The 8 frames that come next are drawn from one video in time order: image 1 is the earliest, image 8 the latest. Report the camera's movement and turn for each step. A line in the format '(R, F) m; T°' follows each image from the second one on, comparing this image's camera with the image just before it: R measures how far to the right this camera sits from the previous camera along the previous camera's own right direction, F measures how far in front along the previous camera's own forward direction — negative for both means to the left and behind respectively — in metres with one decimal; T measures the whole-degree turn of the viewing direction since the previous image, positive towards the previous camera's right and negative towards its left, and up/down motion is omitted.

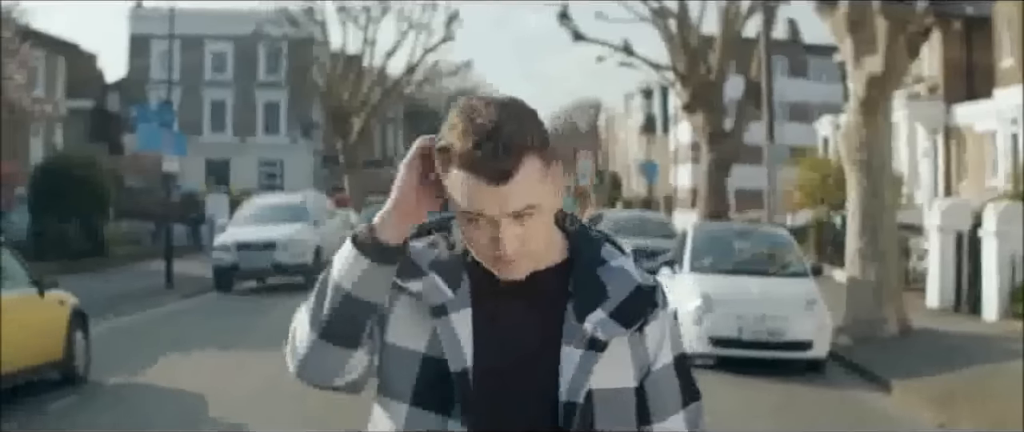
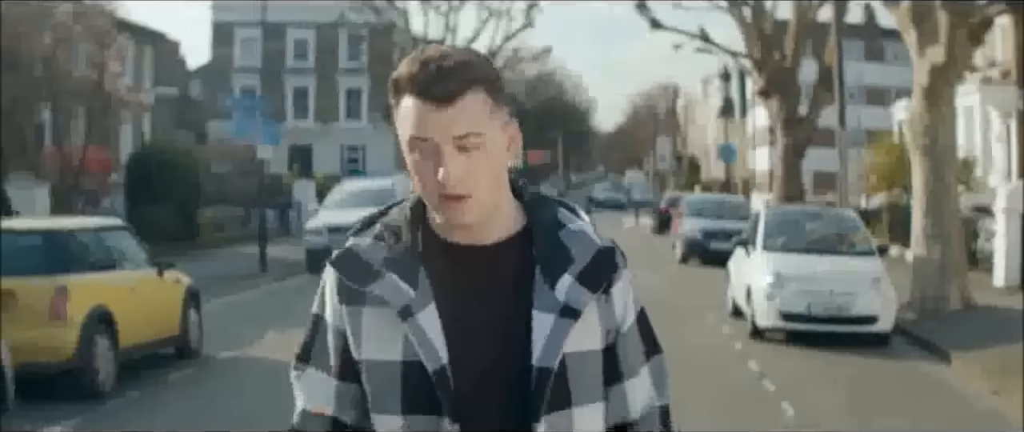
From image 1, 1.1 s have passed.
(0.0, -0.6) m; -3°
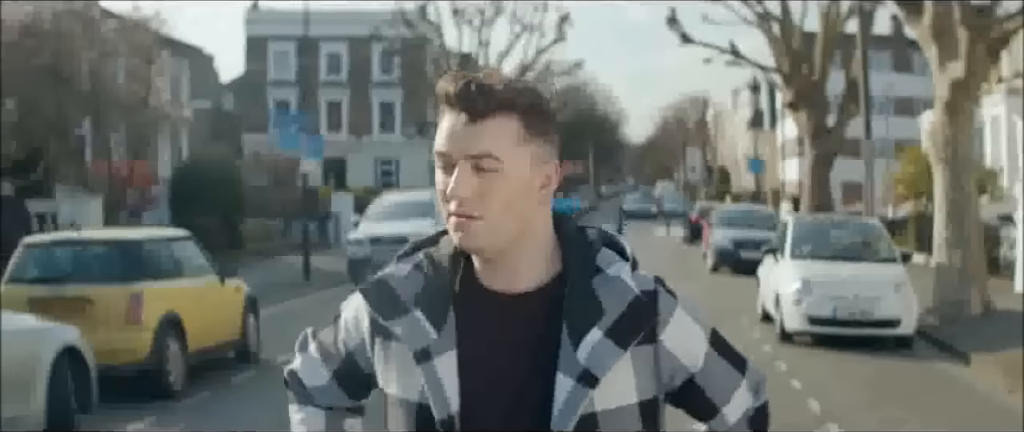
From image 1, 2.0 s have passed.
(-0.1, -0.5) m; -1°
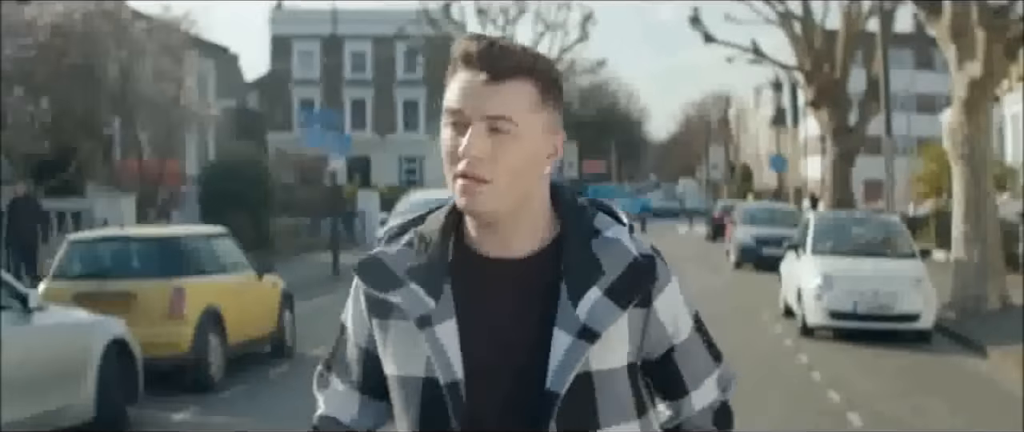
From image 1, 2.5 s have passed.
(0.0, -0.3) m; -1°
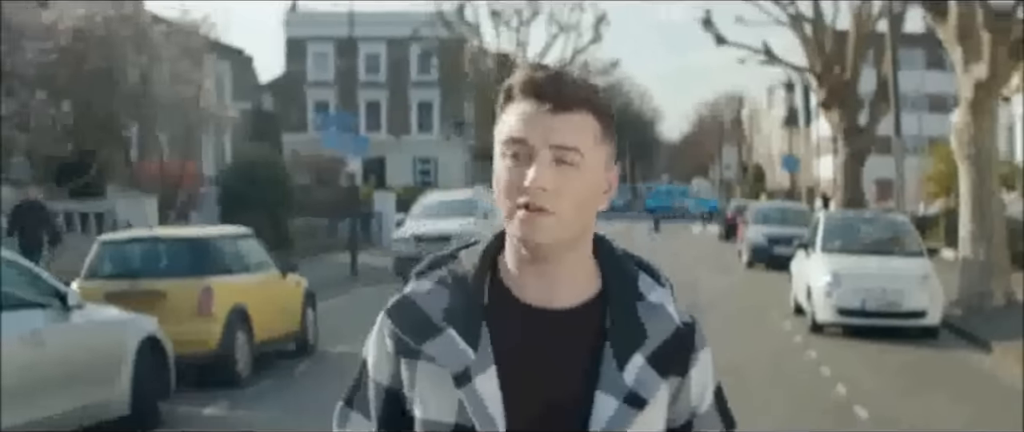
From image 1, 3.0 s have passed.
(0.0, -0.3) m; -1°
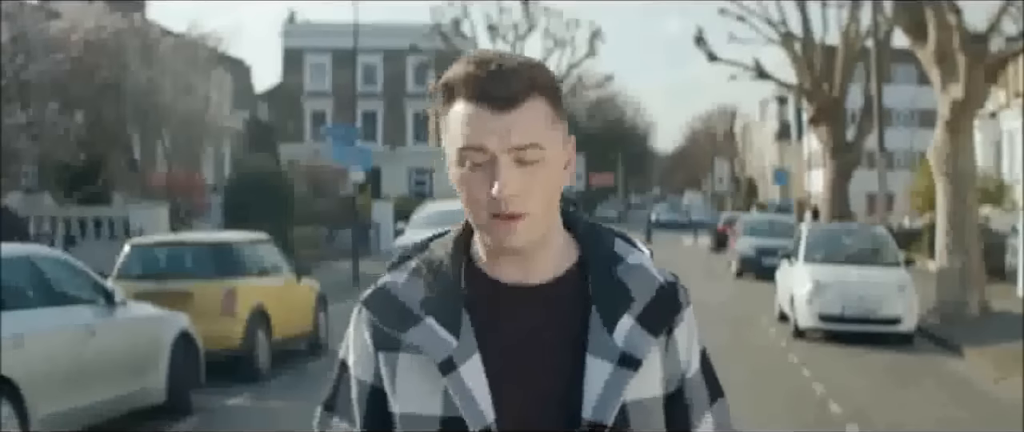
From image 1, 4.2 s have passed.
(-0.1, -0.6) m; 0°
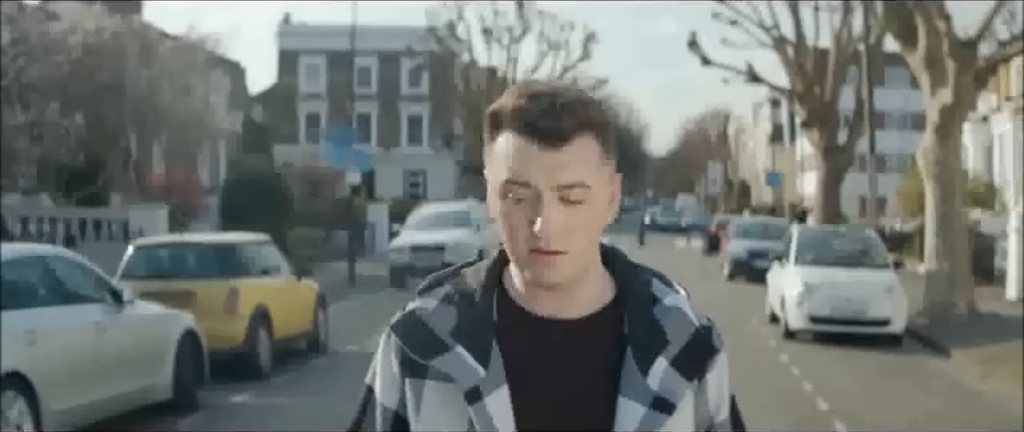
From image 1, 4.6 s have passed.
(0.0, -0.2) m; 0°
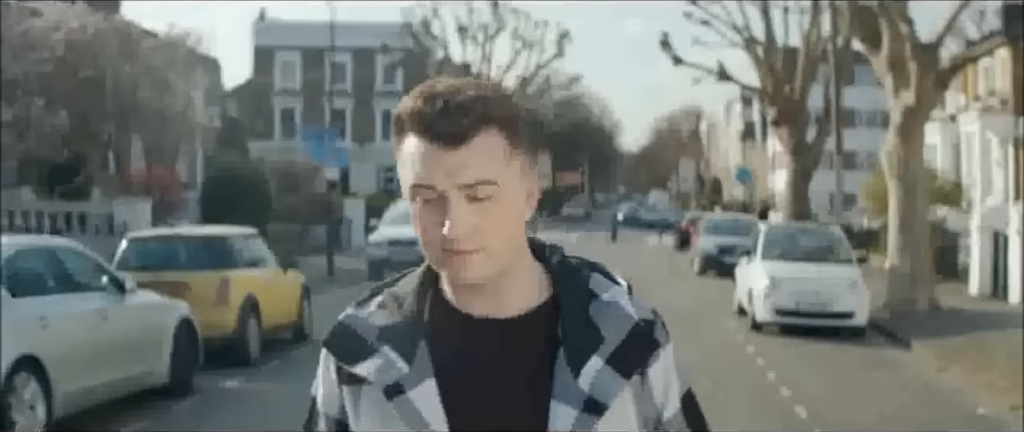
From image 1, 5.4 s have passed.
(-0.1, -0.4) m; +1°
